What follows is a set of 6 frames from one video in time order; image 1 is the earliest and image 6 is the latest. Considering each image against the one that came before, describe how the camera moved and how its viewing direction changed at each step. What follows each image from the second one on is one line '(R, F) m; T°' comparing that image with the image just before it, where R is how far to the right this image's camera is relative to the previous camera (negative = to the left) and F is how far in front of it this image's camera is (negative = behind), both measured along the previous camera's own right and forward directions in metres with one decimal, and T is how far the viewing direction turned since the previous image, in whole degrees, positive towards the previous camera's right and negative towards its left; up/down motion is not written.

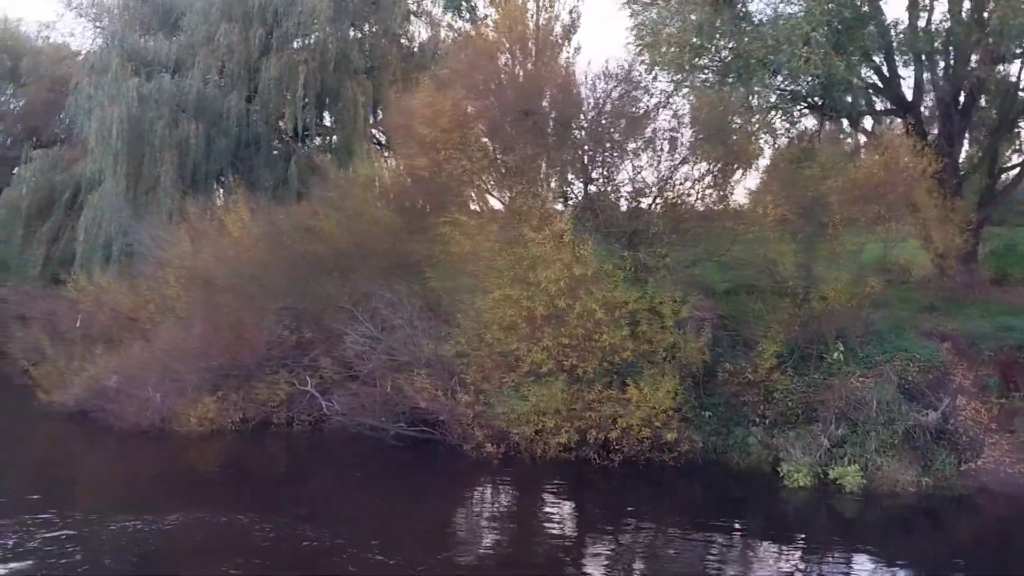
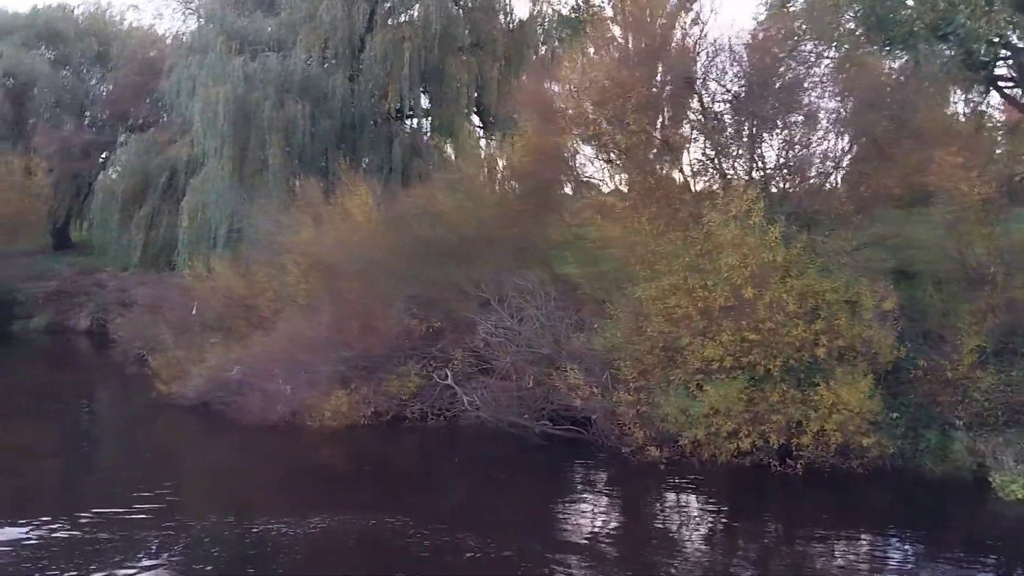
(-1.1, +0.8) m; -3°
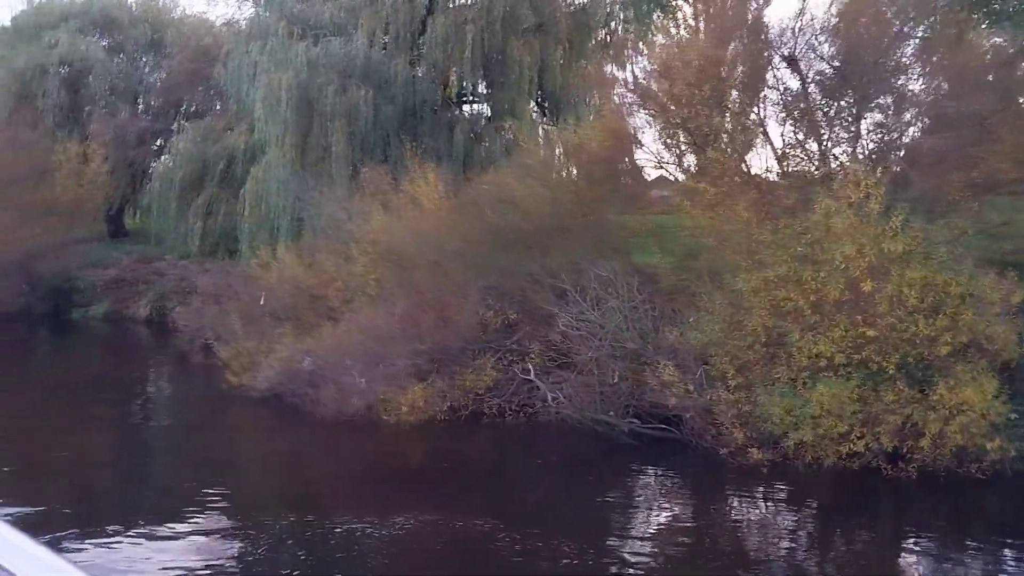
(-0.5, +0.4) m; -2°
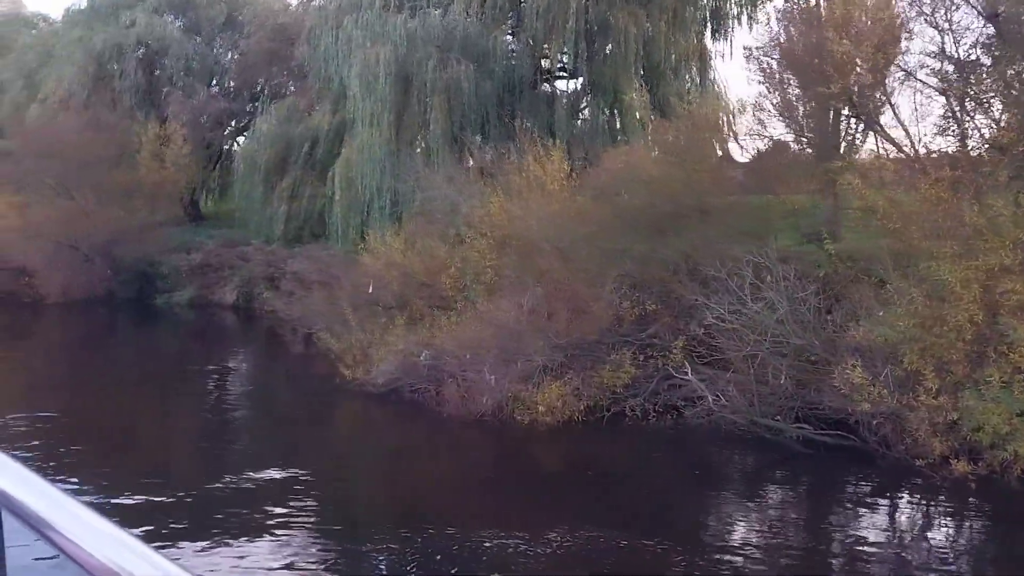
(-1.0, +0.9) m; -3°
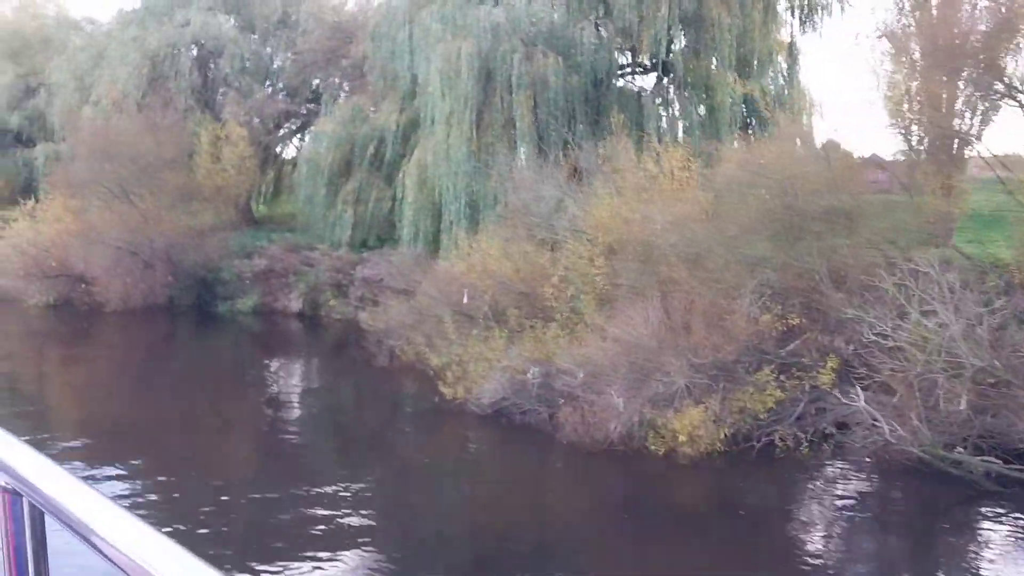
(-0.9, +1.0) m; -2°
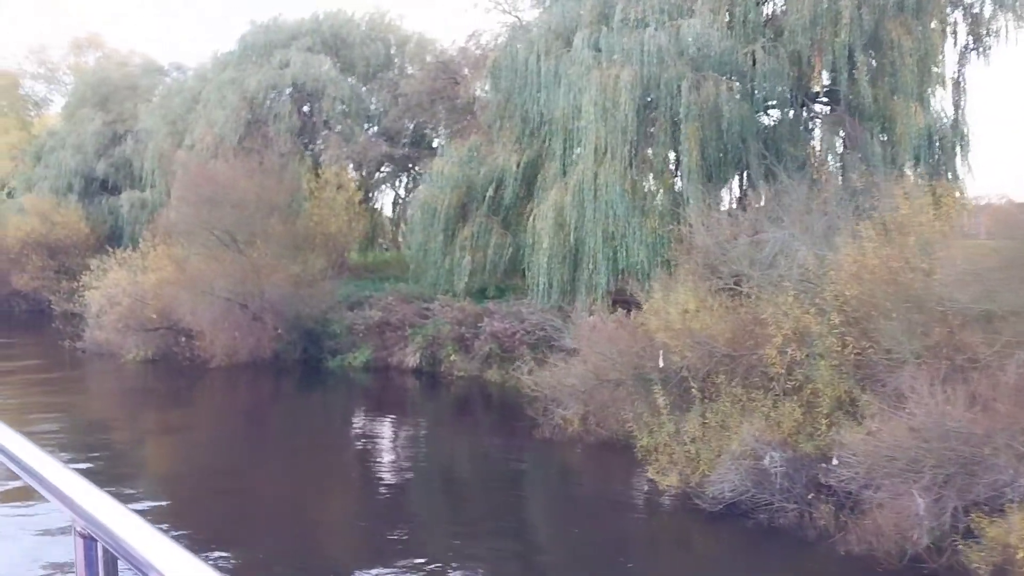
(-1.5, +1.6) m; -3°
